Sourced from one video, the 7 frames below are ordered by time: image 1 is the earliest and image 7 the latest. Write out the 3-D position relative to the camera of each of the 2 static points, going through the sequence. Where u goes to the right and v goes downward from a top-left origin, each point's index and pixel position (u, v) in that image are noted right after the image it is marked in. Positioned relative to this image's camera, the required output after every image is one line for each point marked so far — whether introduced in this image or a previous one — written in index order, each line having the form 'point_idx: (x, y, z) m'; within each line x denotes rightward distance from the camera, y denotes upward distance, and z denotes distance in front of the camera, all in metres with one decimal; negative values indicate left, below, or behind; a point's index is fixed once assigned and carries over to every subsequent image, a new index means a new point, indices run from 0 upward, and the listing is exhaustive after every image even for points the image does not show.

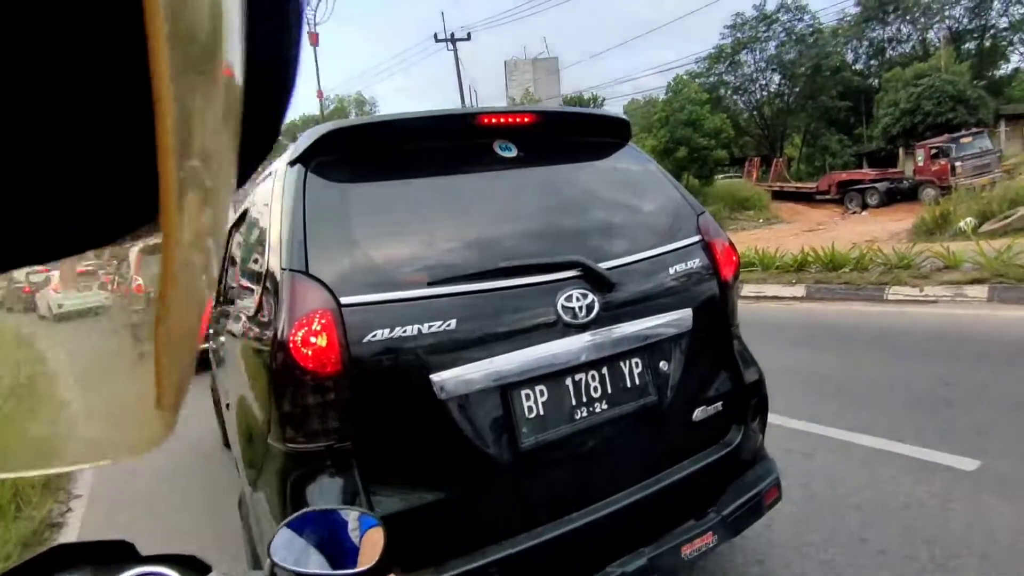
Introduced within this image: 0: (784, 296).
0: (+3.6, -0.1, +7.7) m
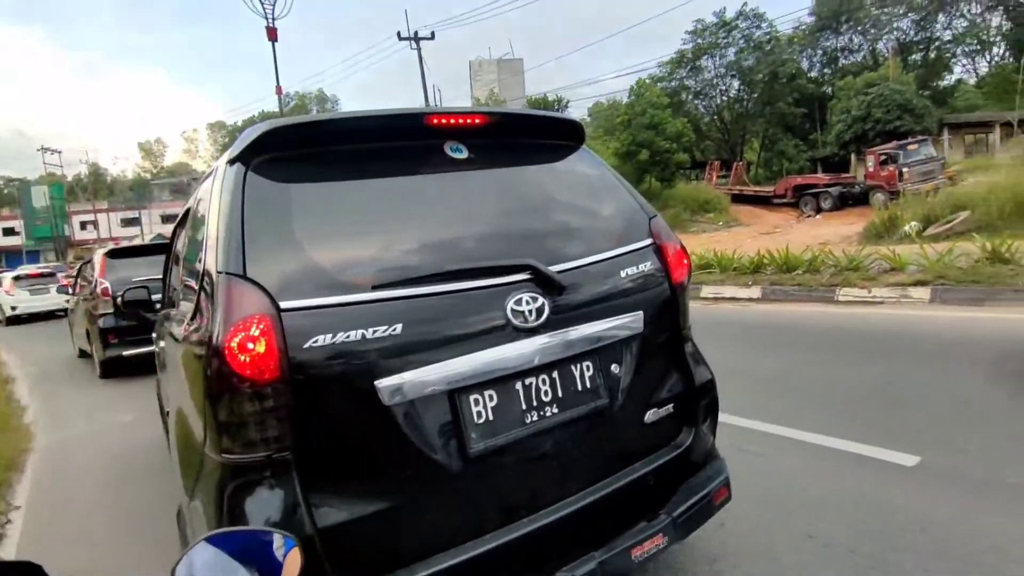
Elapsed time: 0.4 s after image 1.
0: (+3.1, -0.1, +7.9) m
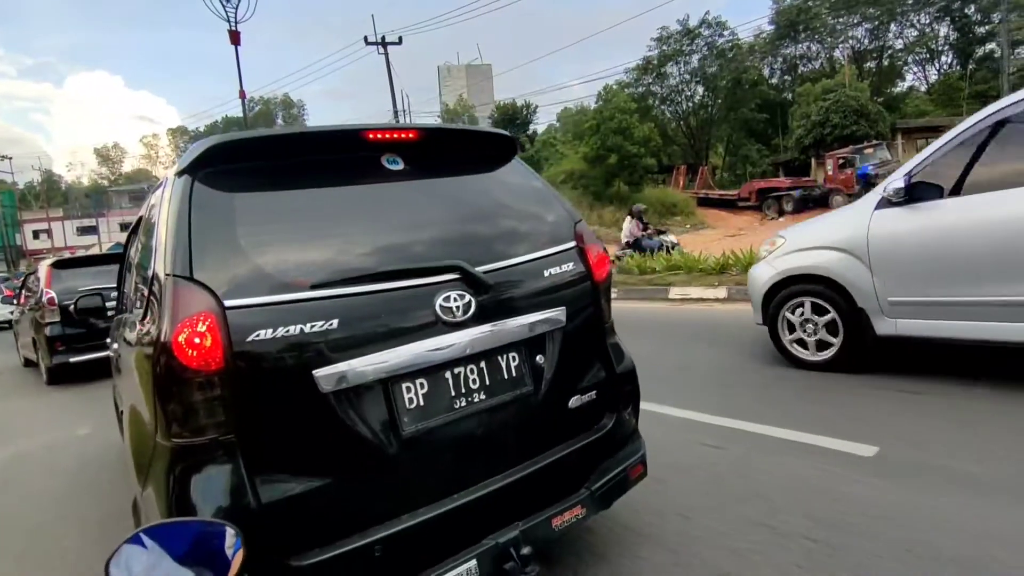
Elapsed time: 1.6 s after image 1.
0: (+2.7, -0.1, +8.0) m
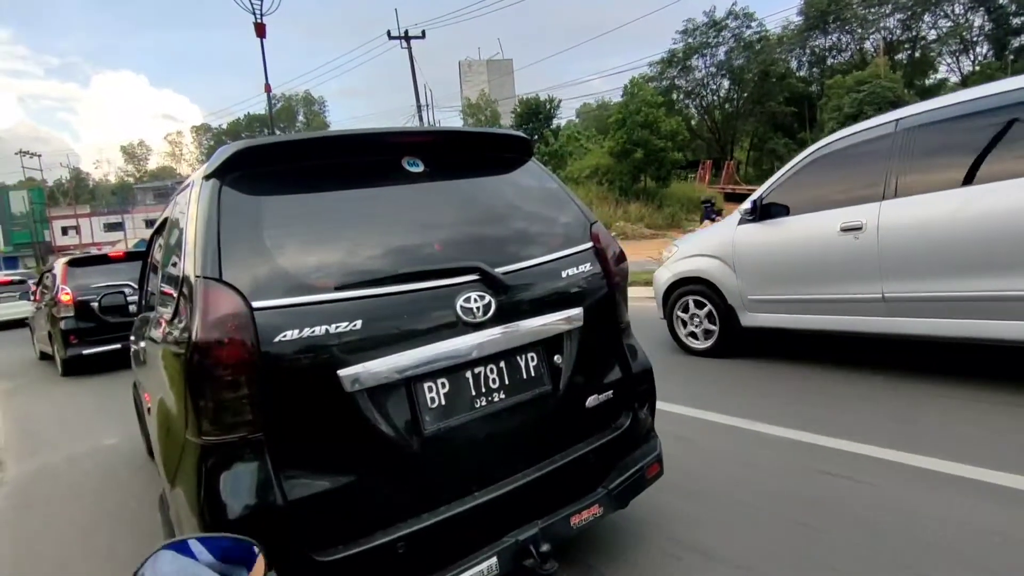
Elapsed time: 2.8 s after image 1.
0: (+2.9, -0.1, +8.0) m
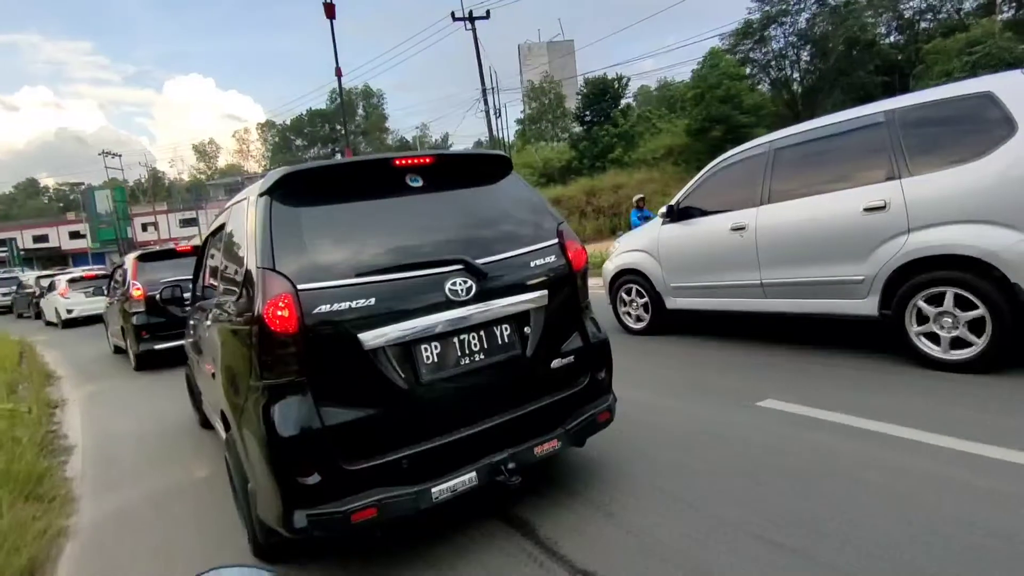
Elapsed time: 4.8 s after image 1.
0: (+4.2, +0.1, +6.9) m
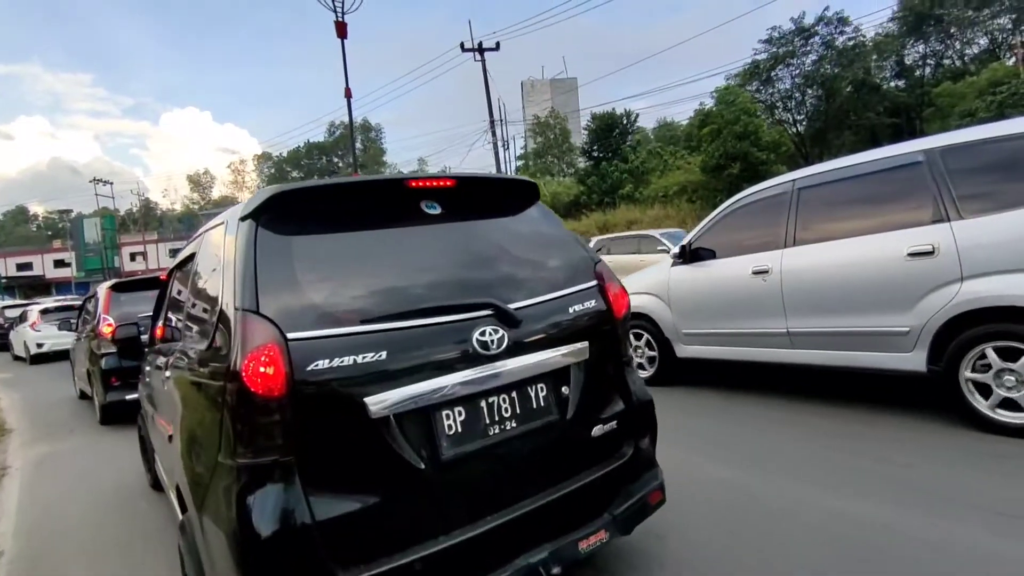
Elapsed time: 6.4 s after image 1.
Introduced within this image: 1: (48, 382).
0: (+5.0, -0.5, +4.5) m
1: (-12.1, -2.4, +15.2) m
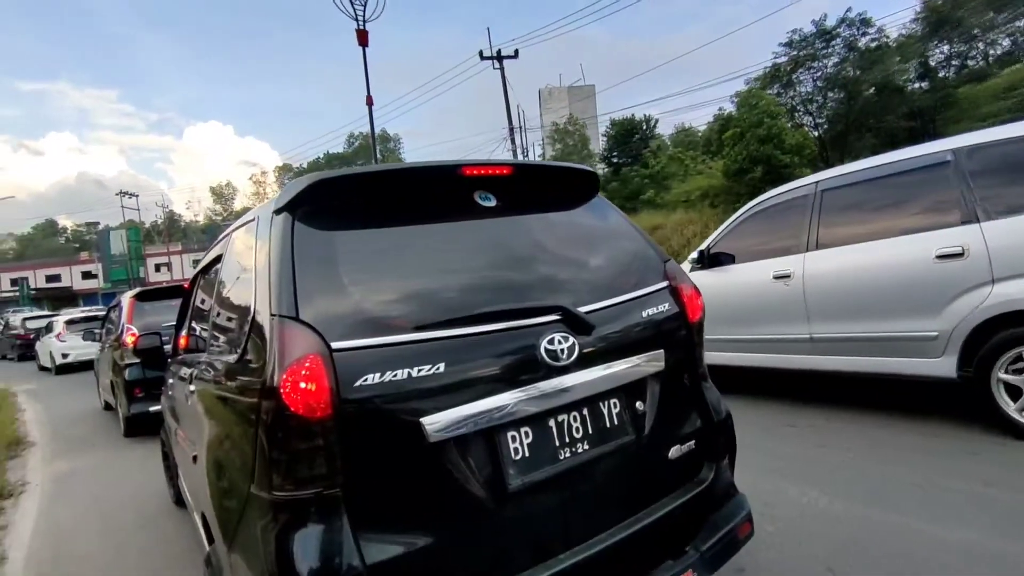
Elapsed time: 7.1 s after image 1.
0: (+5.6, -0.5, +3.6) m
1: (-11.2, -2.7, +14.8) m
